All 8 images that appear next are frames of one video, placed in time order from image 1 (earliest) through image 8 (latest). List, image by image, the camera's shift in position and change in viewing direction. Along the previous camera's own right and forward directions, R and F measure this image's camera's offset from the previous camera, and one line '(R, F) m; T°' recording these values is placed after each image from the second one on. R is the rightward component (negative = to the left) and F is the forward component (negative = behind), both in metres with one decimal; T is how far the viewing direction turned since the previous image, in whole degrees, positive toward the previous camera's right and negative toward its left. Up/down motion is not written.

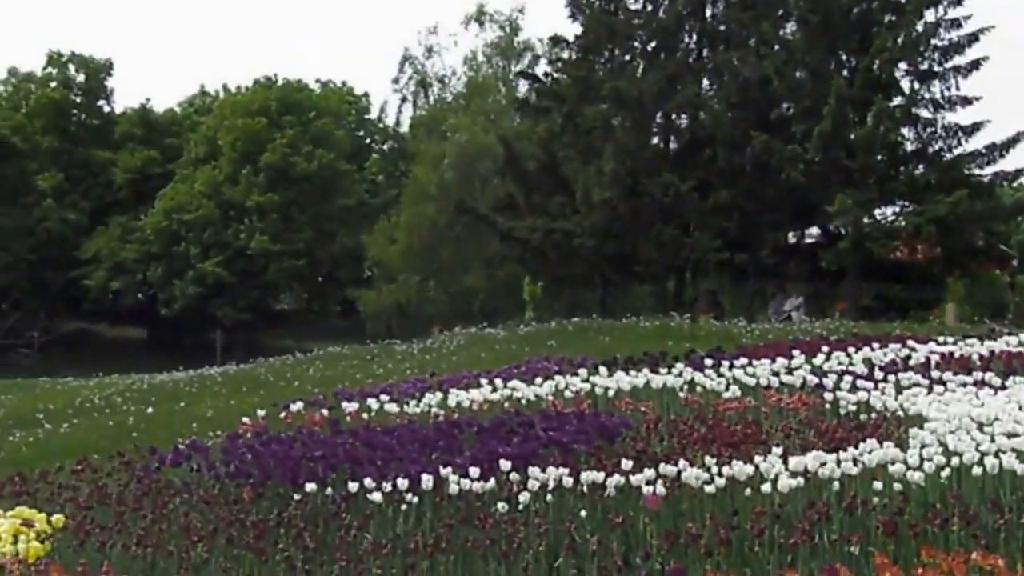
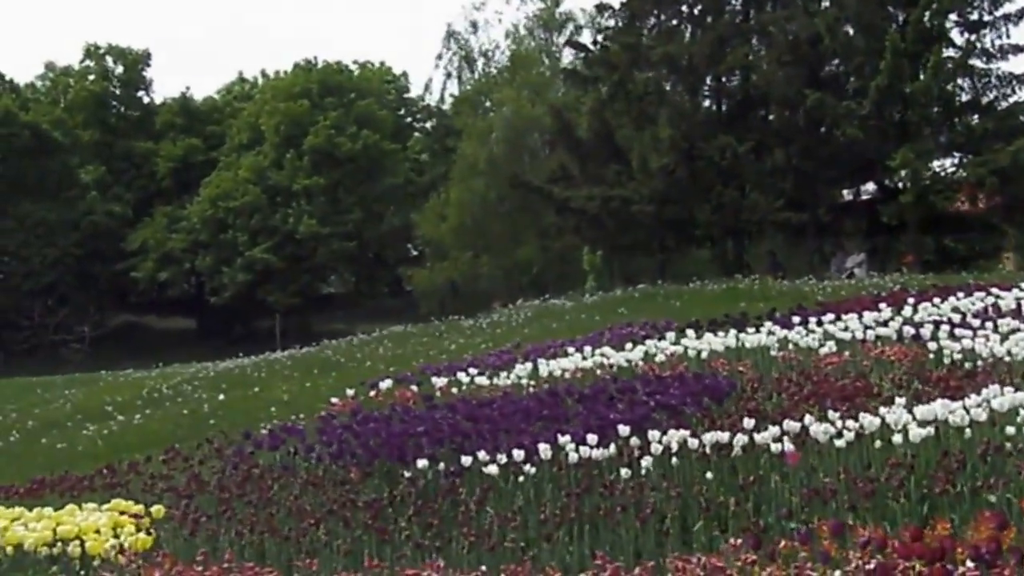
(-0.3, +0.2) m; -1°
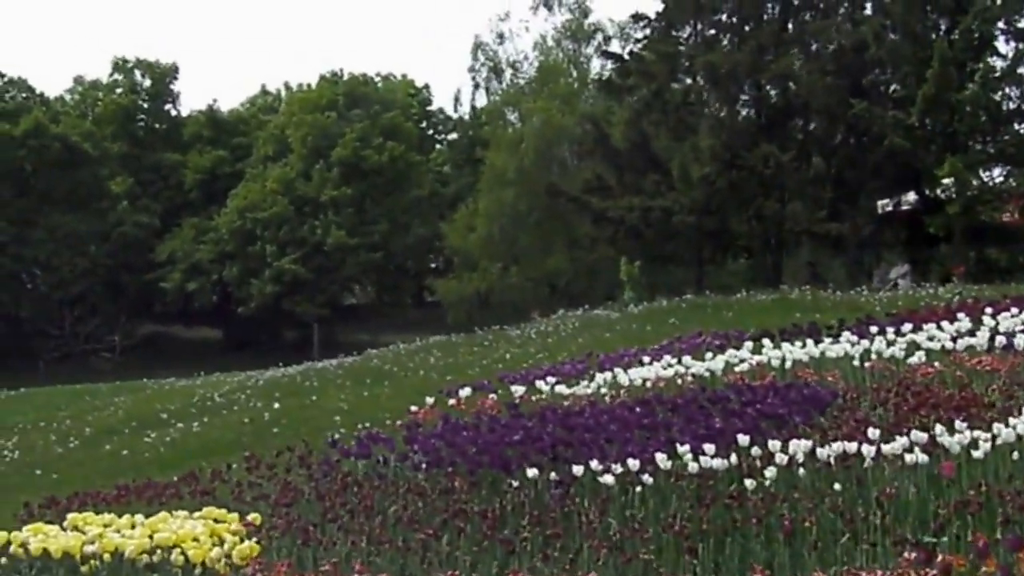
(-0.4, +0.2) m; 0°
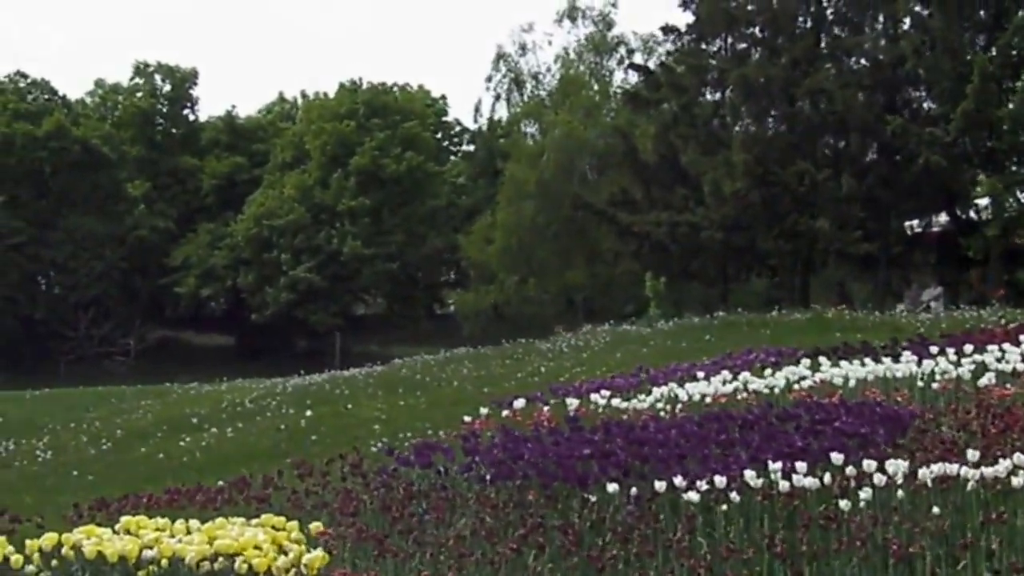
(-0.3, +0.4) m; 0°
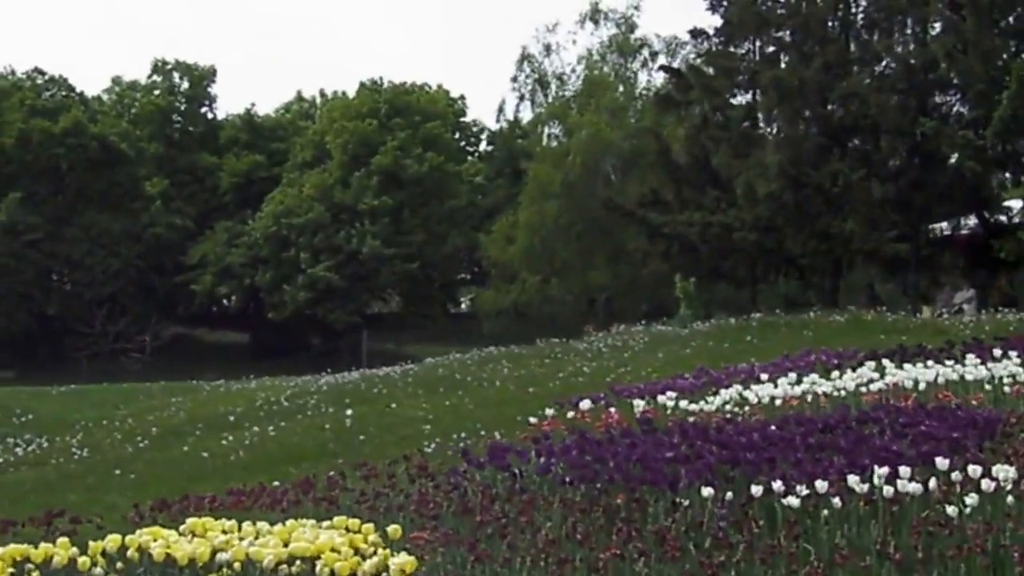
(-0.3, +0.3) m; 0°
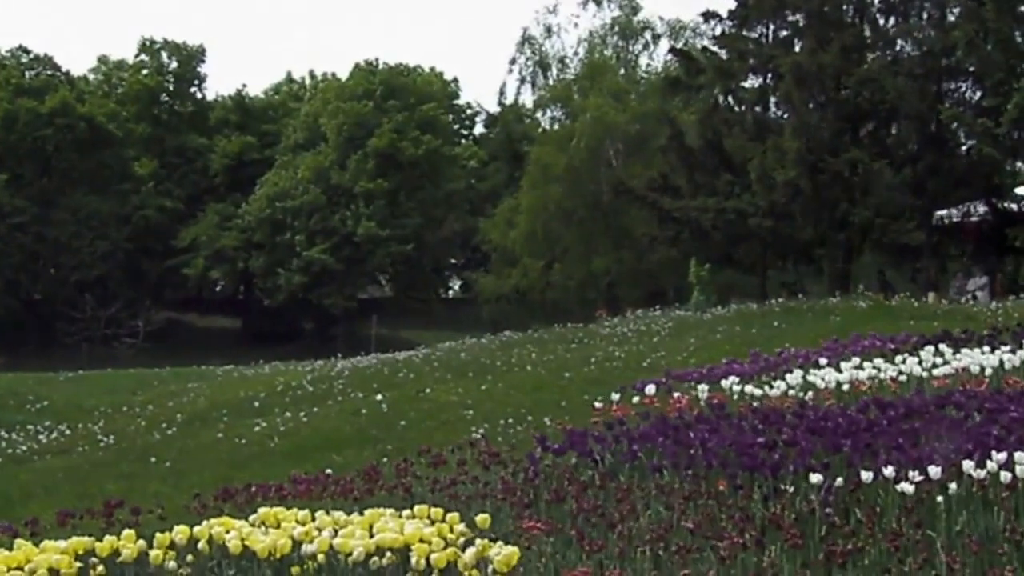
(-0.4, +0.3) m; +1°
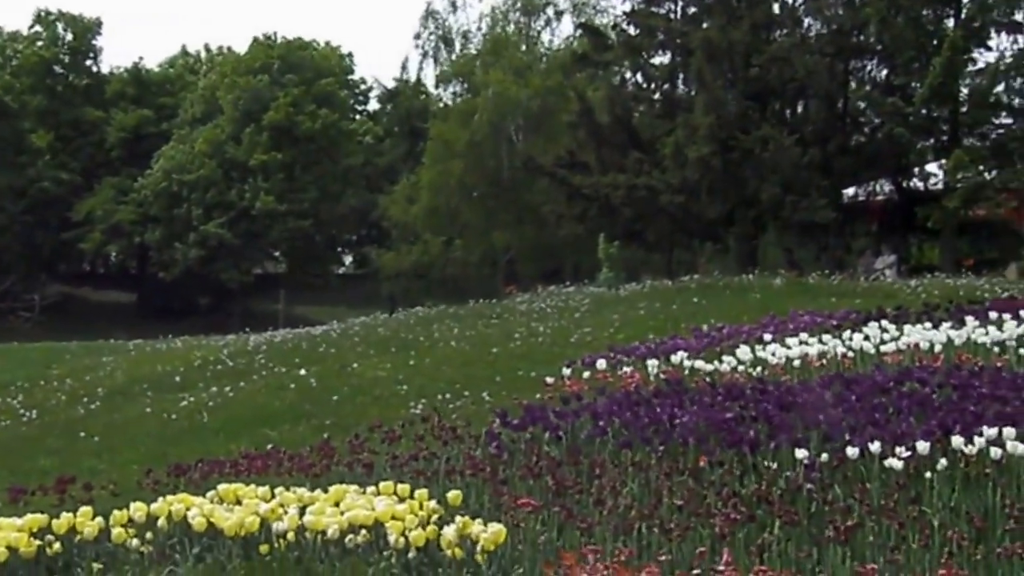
(-0.3, +0.2) m; +3°
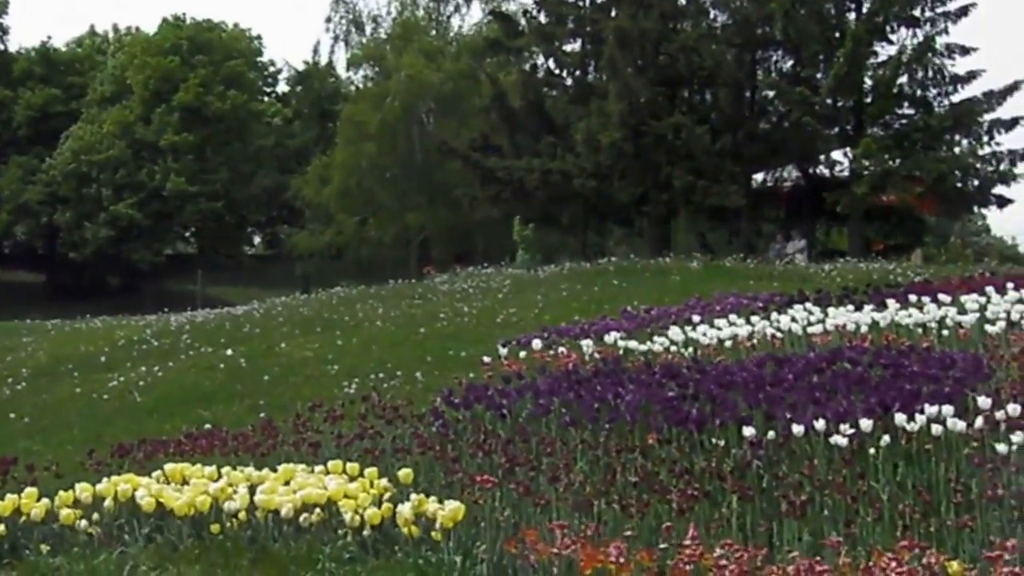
(-0.2, -0.1) m; +2°
